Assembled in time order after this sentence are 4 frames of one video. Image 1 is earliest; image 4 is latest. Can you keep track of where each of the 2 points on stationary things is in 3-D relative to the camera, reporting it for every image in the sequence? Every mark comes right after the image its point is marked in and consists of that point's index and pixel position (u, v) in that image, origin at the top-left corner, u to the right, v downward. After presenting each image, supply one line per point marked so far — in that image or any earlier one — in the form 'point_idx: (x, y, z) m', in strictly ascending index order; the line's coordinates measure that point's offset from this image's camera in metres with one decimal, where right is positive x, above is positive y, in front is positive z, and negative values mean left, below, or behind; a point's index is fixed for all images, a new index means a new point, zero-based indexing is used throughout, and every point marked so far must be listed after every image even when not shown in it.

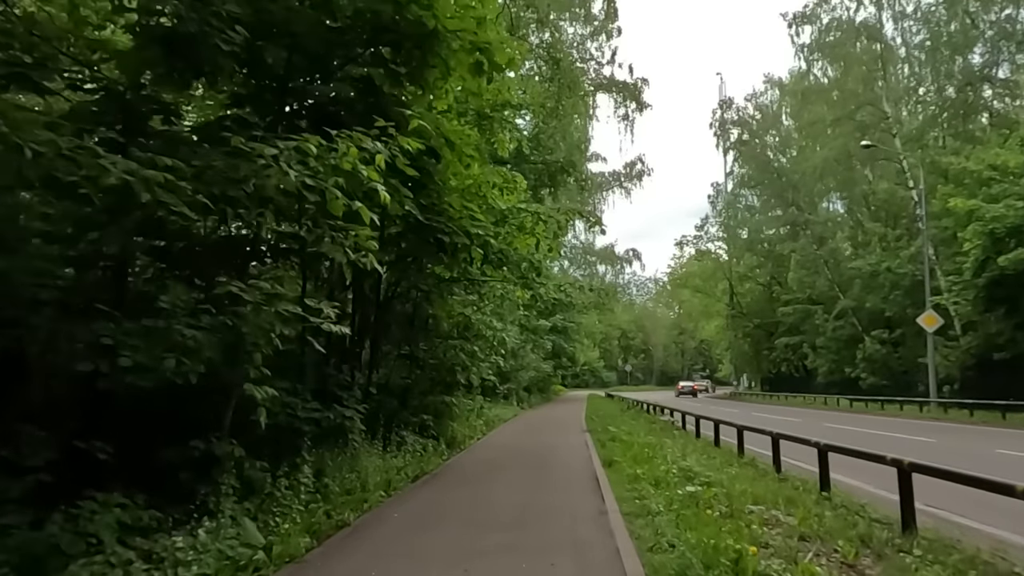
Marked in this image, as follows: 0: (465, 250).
0: (-0.7, +0.6, +12.1) m
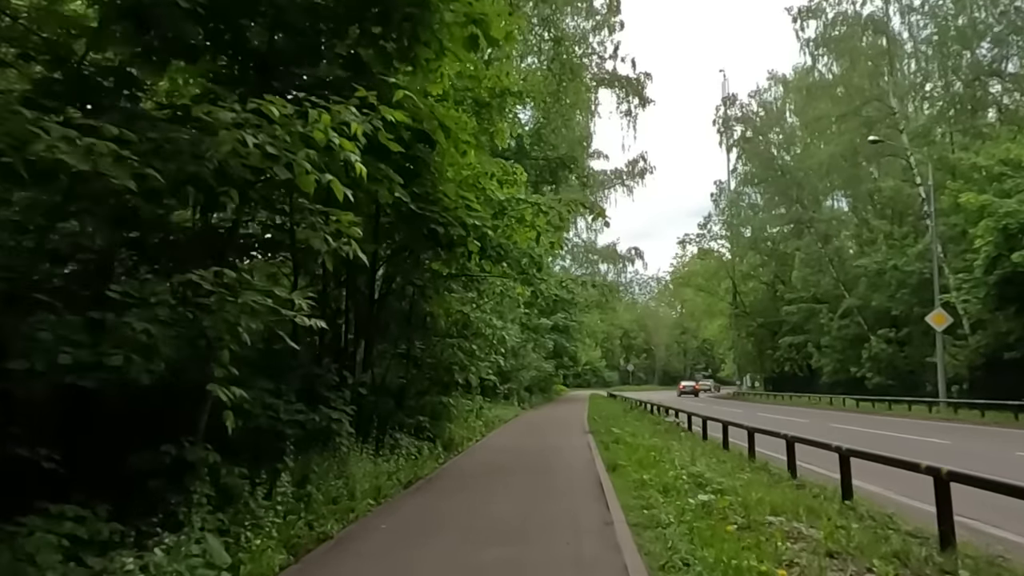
0: (-0.7, +0.7, +11.5) m
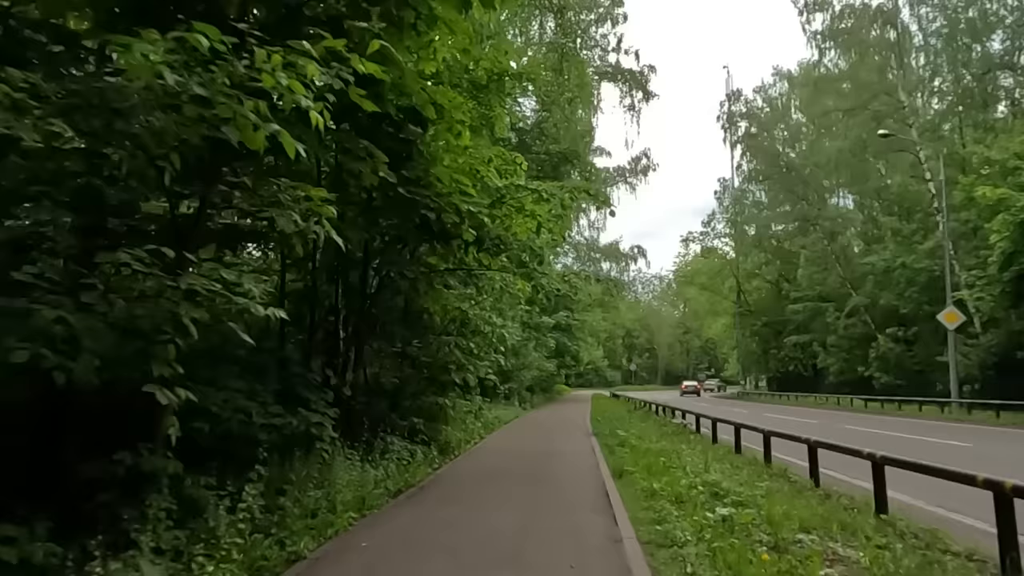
0: (-0.8, +0.8, +10.7) m
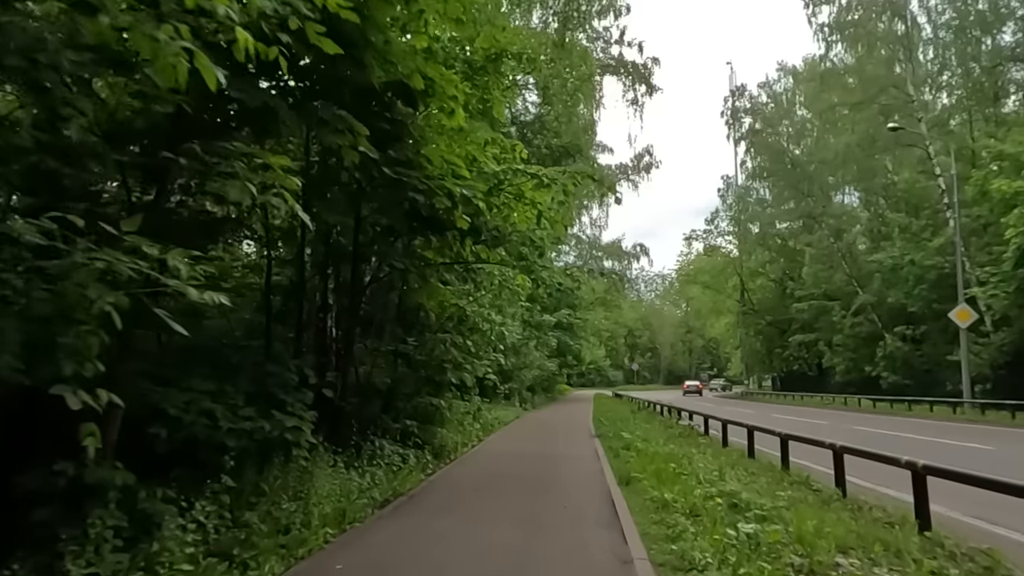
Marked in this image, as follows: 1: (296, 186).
0: (-0.8, +0.9, +9.9) m
1: (-1.4, +0.7, +5.2) m
